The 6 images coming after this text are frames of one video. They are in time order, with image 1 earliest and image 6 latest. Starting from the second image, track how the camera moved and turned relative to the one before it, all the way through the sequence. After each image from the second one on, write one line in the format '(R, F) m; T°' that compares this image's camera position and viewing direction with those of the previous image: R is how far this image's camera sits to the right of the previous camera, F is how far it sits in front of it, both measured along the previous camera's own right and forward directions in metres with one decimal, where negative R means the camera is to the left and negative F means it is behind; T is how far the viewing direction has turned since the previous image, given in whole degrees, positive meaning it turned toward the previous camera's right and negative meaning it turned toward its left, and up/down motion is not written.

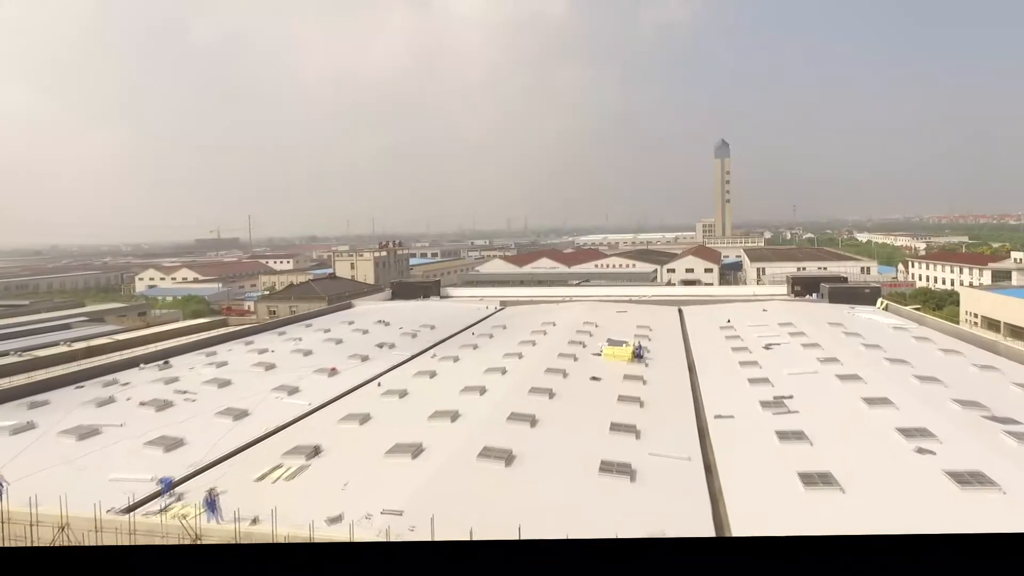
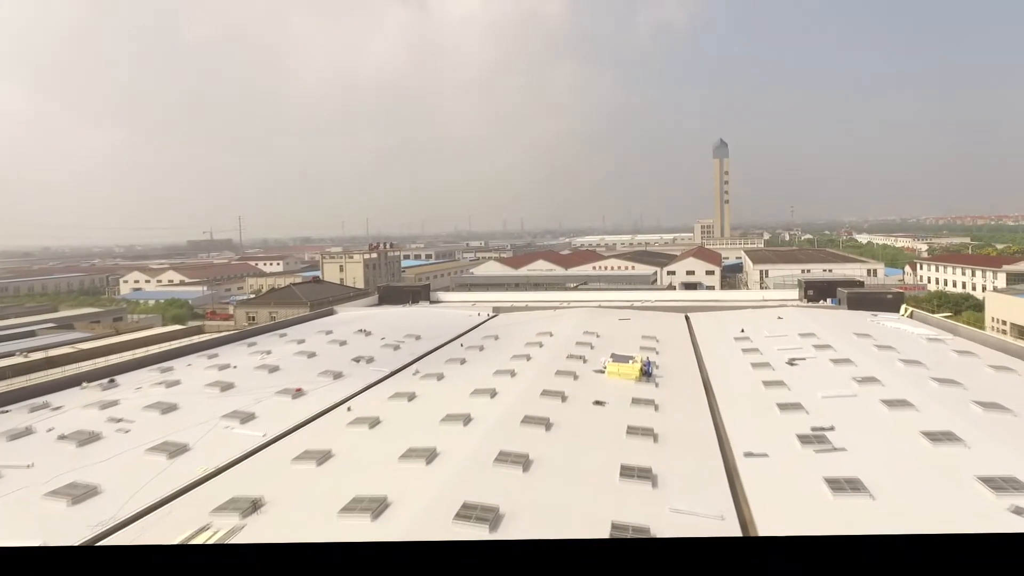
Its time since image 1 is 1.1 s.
(0.0, +0.4) m; 0°
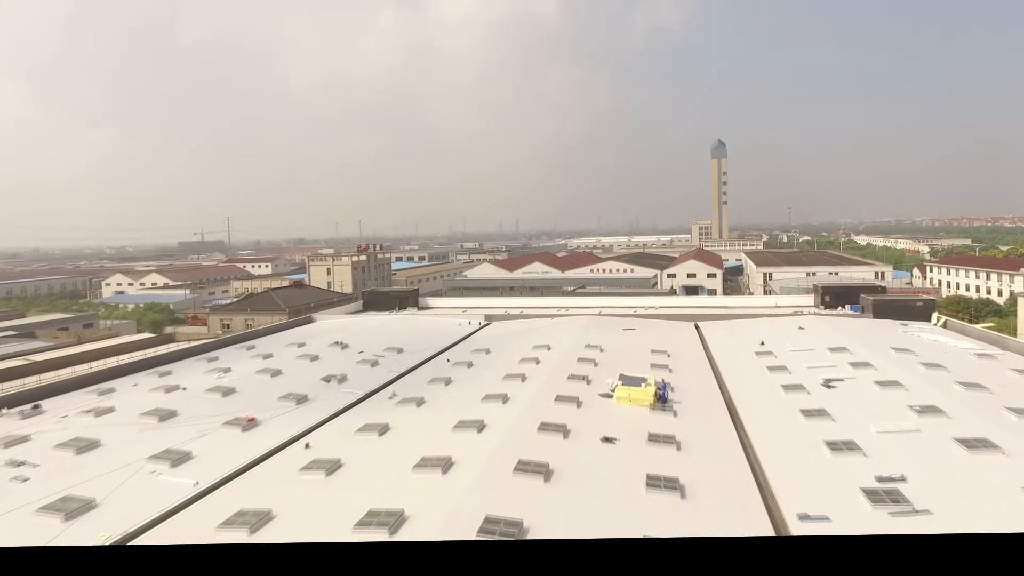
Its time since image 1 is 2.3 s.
(-0.2, -0.3) m; 0°
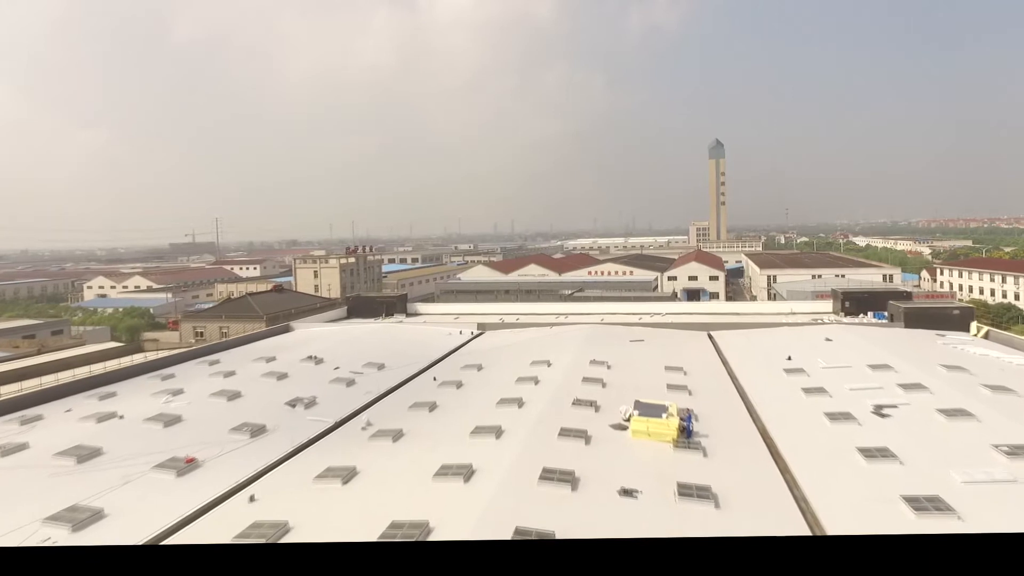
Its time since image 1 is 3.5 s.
(0.0, +0.4) m; 0°
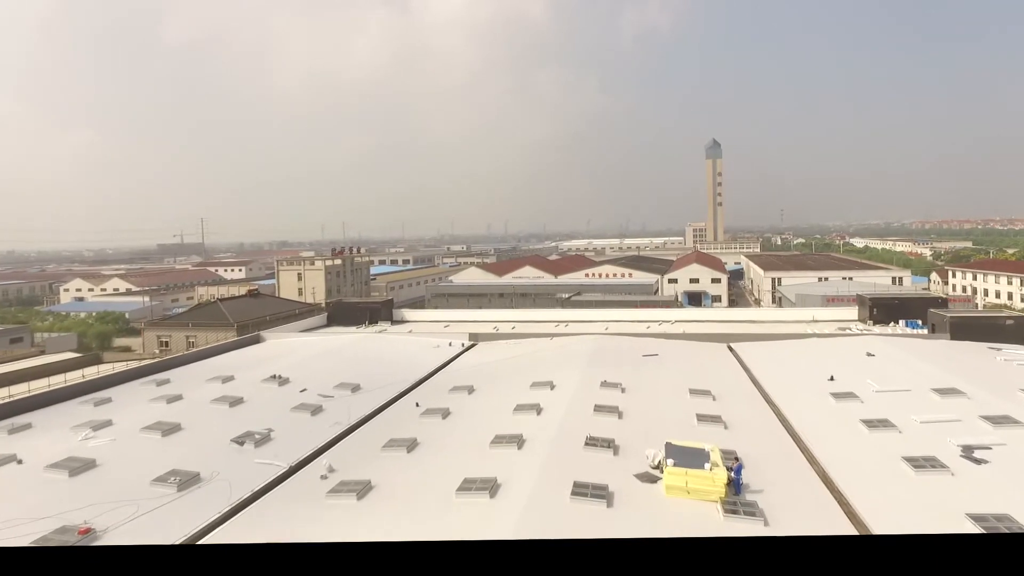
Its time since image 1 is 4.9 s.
(0.0, +0.5) m; +1°
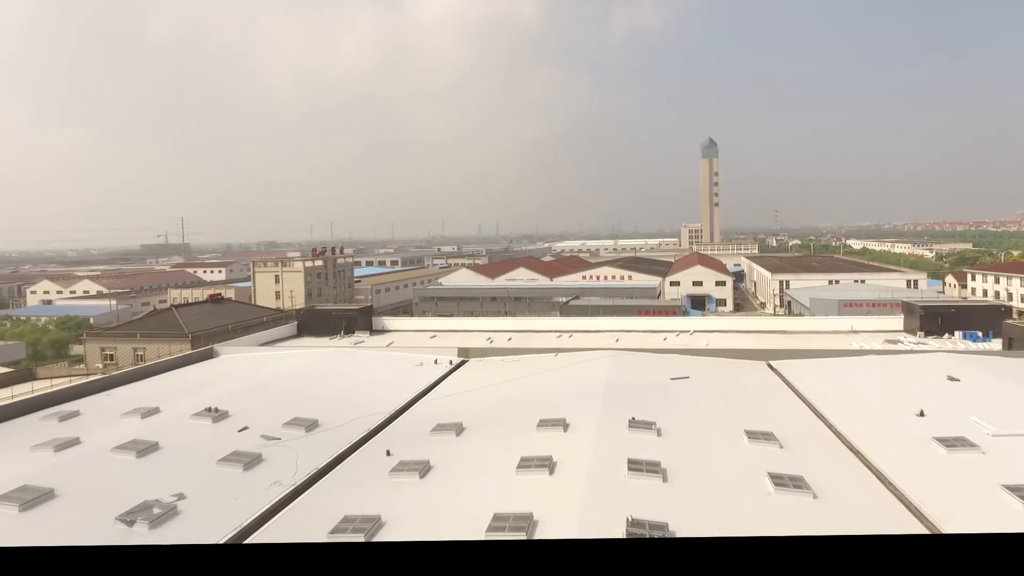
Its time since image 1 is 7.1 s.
(0.0, +0.7) m; +1°
